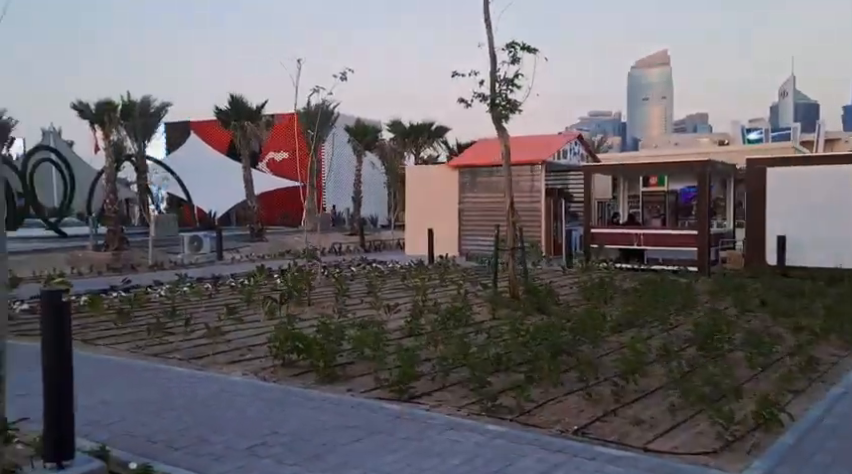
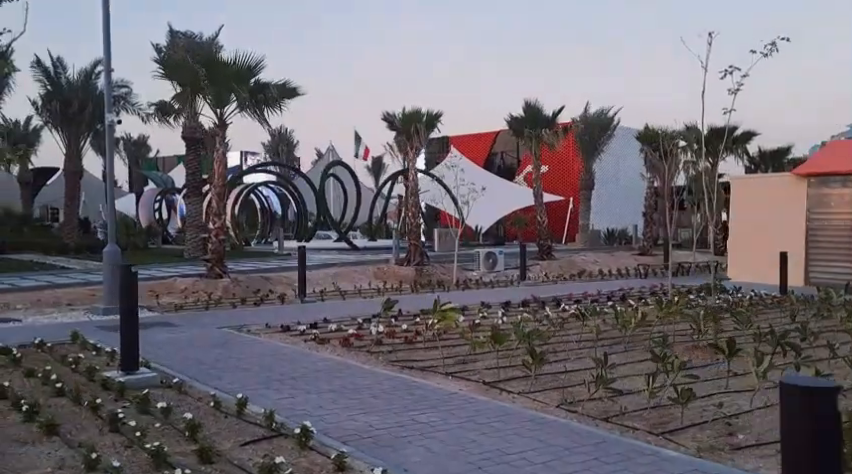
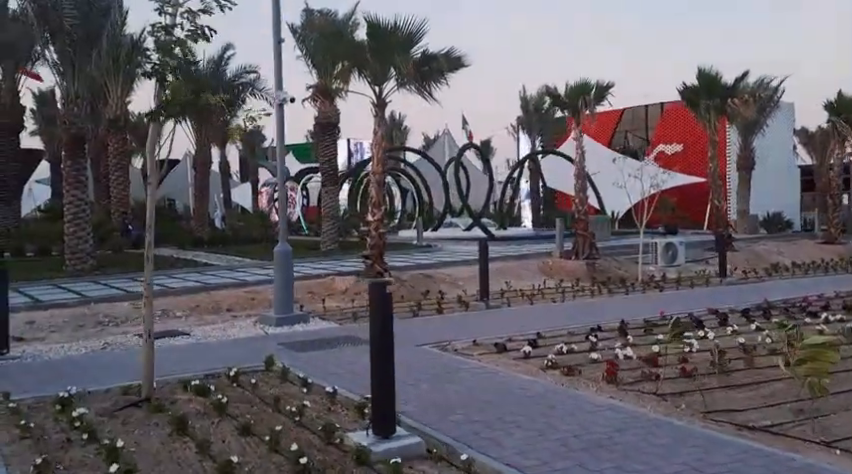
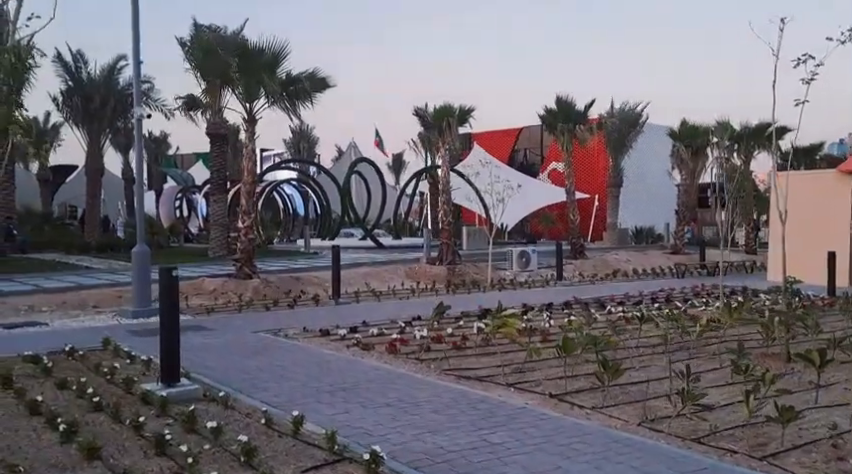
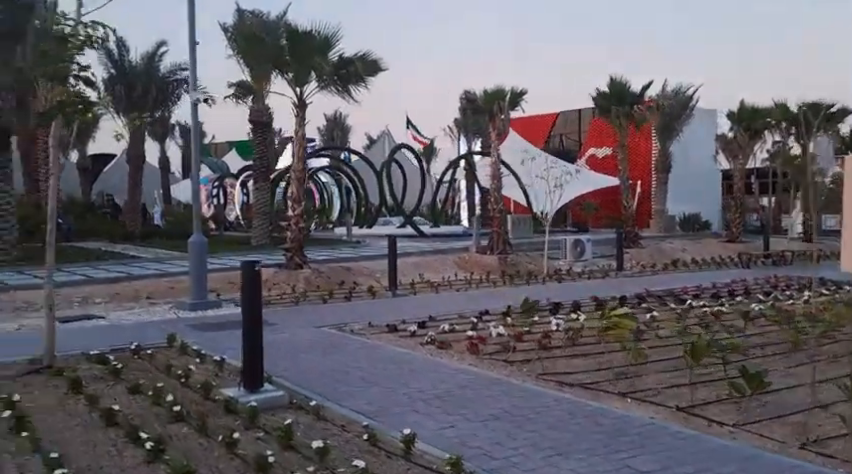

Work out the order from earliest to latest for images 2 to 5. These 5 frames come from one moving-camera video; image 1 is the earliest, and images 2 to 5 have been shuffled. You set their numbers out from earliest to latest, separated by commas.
2, 4, 5, 3
